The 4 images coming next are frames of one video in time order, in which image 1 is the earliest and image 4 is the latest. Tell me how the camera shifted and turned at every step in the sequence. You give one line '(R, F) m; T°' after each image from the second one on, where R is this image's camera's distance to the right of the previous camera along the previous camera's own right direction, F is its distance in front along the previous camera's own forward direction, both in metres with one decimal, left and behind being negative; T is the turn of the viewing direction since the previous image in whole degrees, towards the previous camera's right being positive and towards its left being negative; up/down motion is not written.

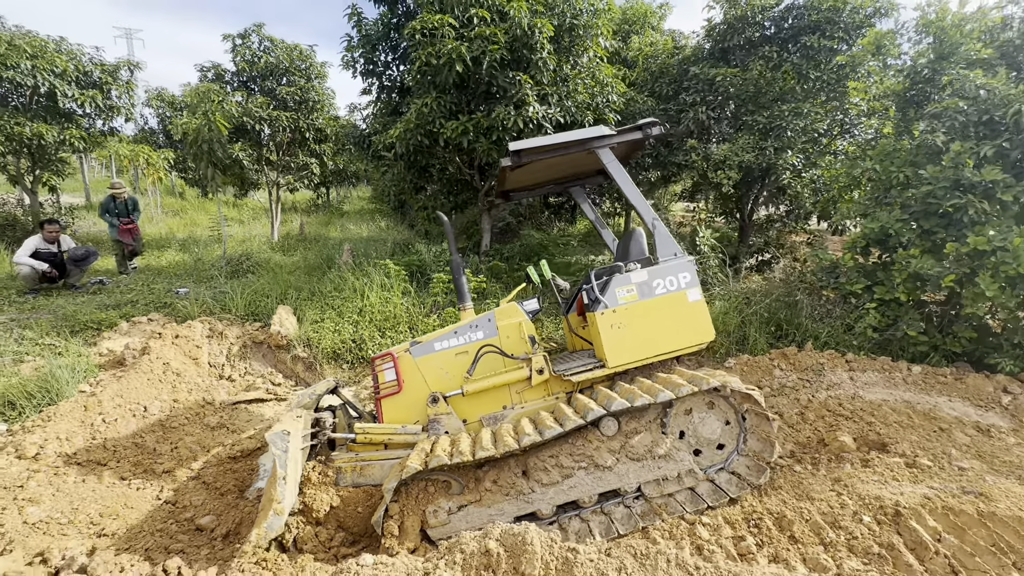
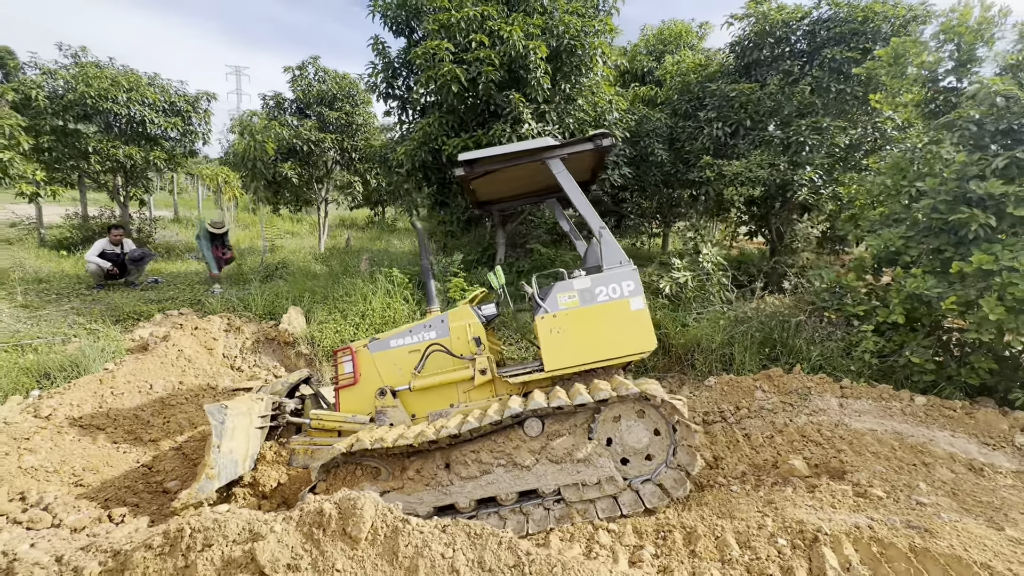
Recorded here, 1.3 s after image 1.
(+1.0, -0.1) m; -8°
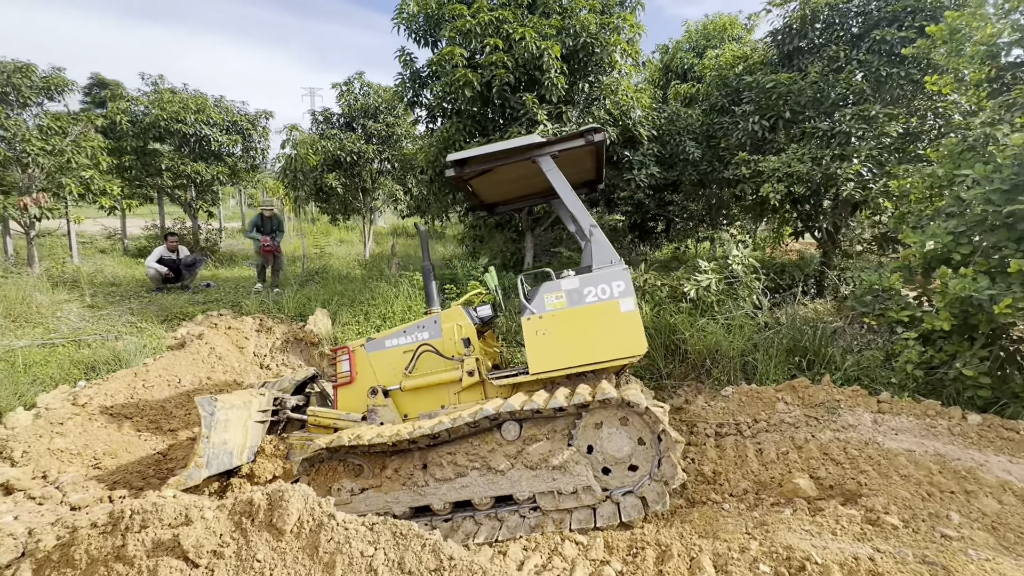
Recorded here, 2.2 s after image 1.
(+0.6, +0.1) m; -7°
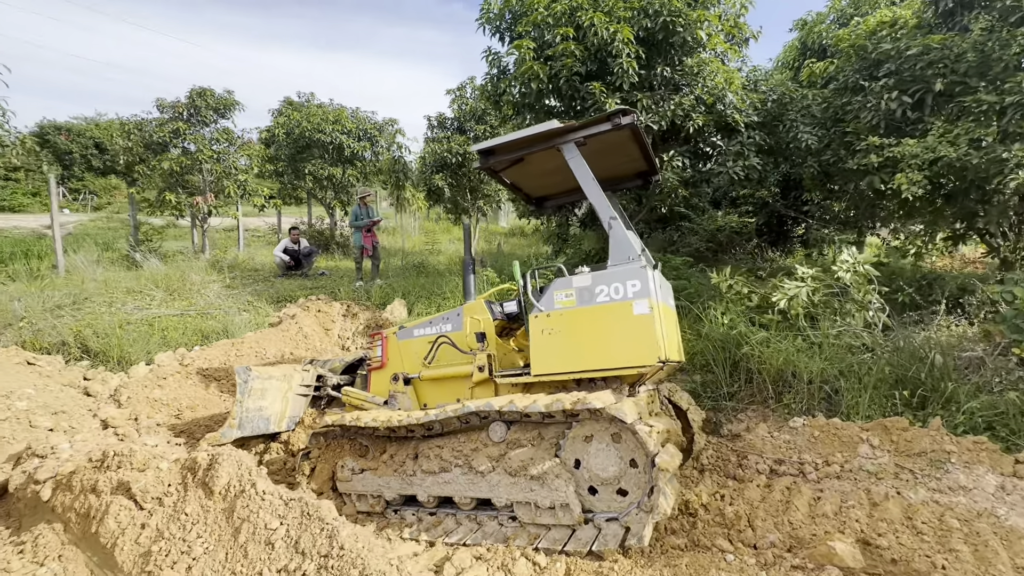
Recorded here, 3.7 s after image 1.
(+0.9, +0.3) m; -16°
